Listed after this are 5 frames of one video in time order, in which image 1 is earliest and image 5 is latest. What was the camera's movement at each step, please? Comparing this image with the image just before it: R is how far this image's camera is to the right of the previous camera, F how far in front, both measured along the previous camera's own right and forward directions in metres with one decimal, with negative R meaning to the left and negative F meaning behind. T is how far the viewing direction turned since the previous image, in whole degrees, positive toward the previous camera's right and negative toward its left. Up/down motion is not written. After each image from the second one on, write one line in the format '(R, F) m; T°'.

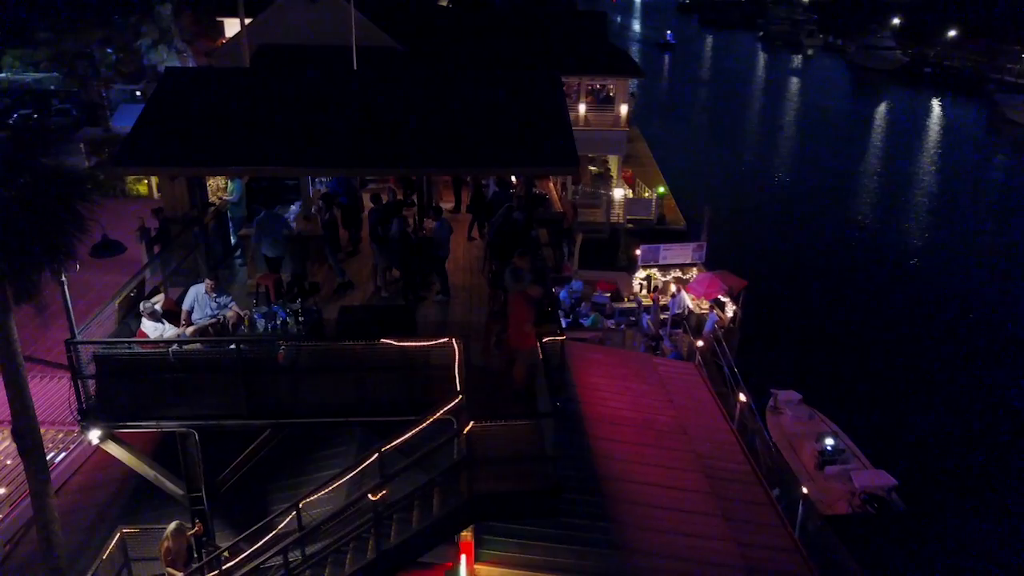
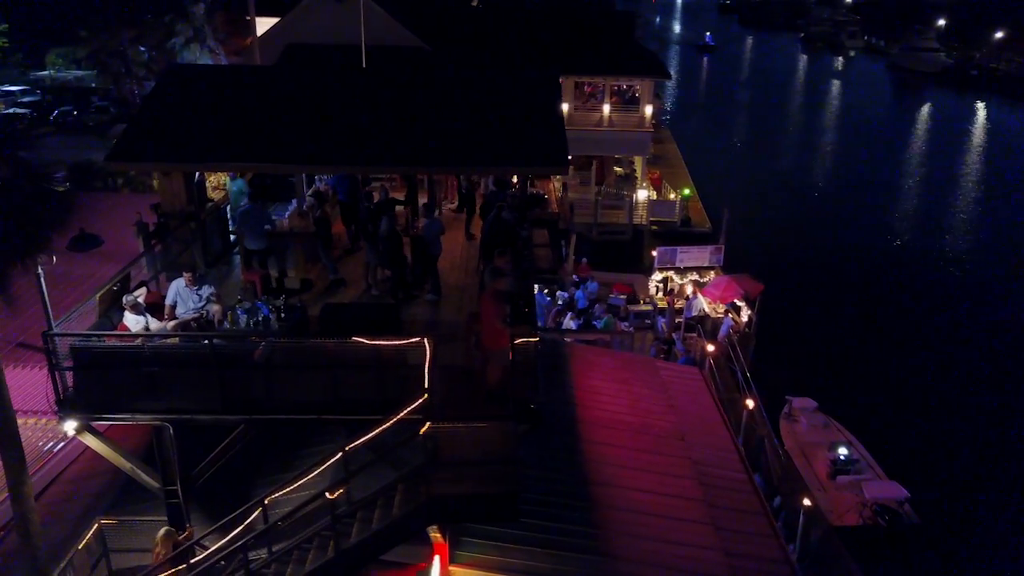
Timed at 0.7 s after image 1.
(+0.6, +0.1) m; -2°
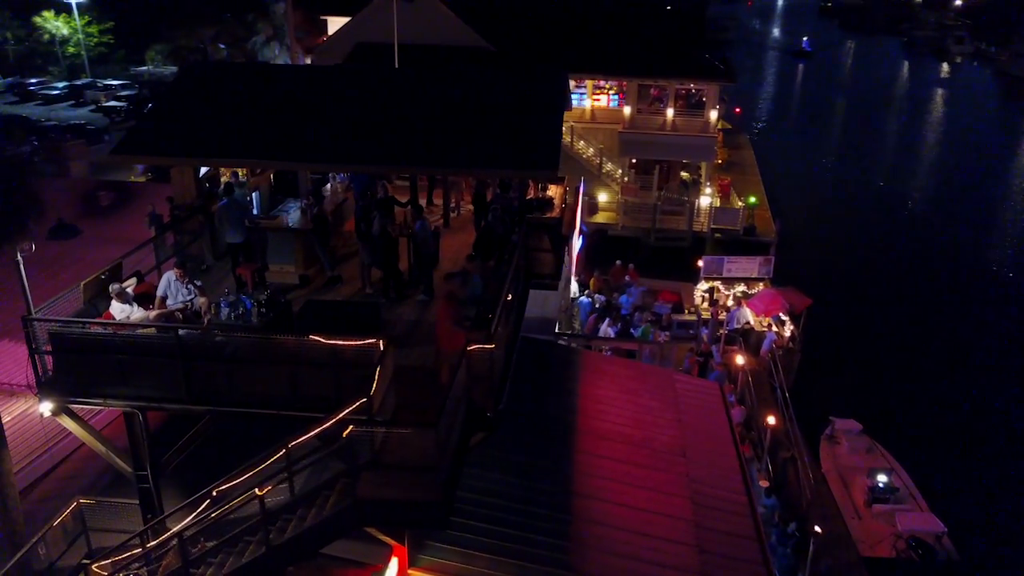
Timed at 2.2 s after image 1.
(+1.2, +0.2) m; -6°
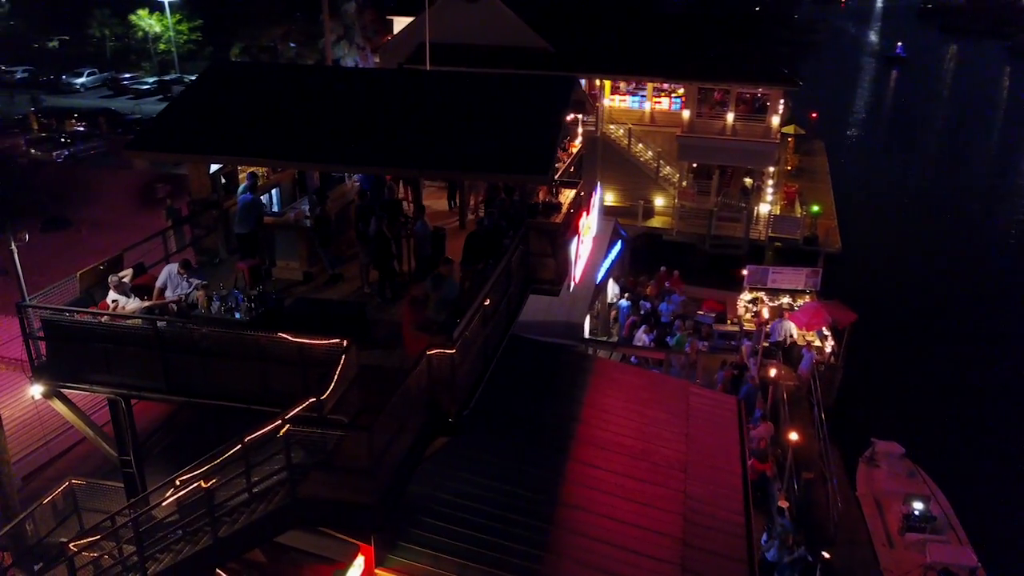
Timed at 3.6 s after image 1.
(+1.1, +0.1) m; -5°
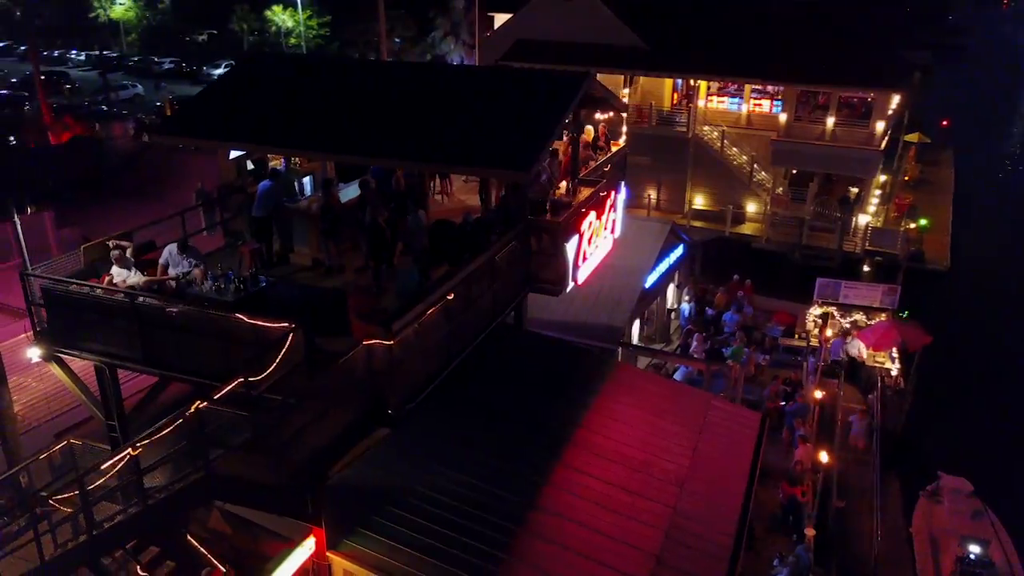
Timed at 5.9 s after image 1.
(+1.7, +0.2) m; -8°
